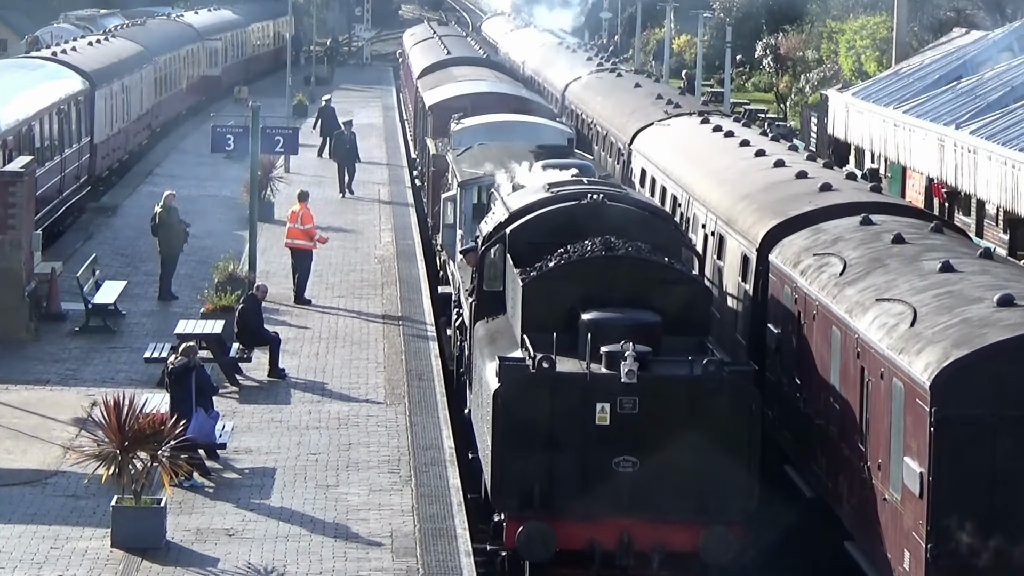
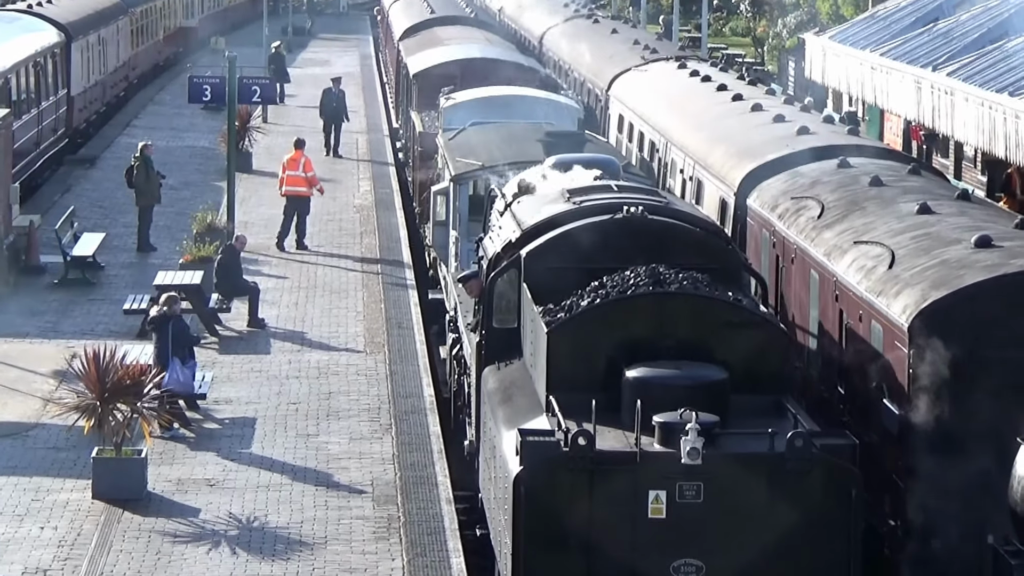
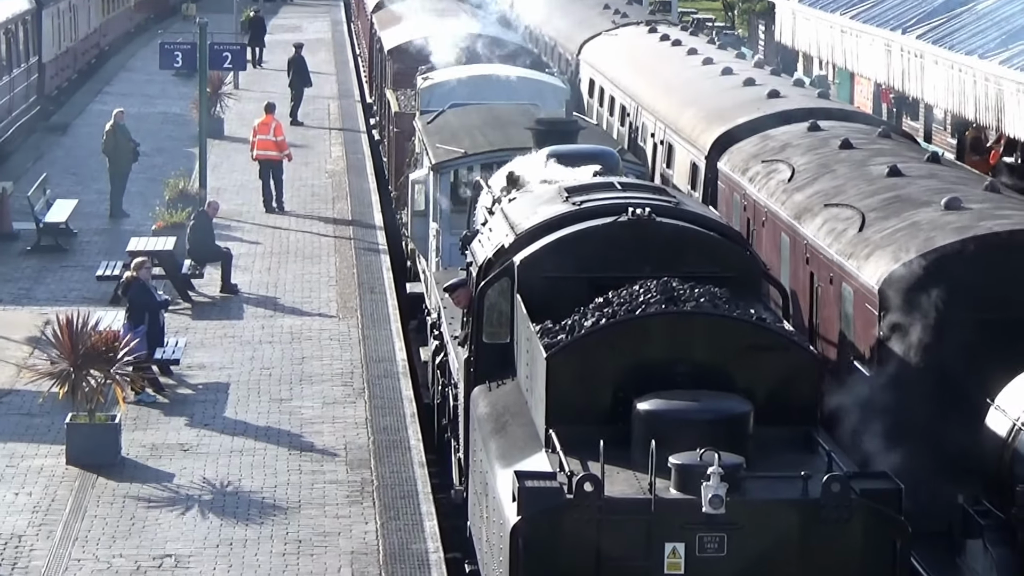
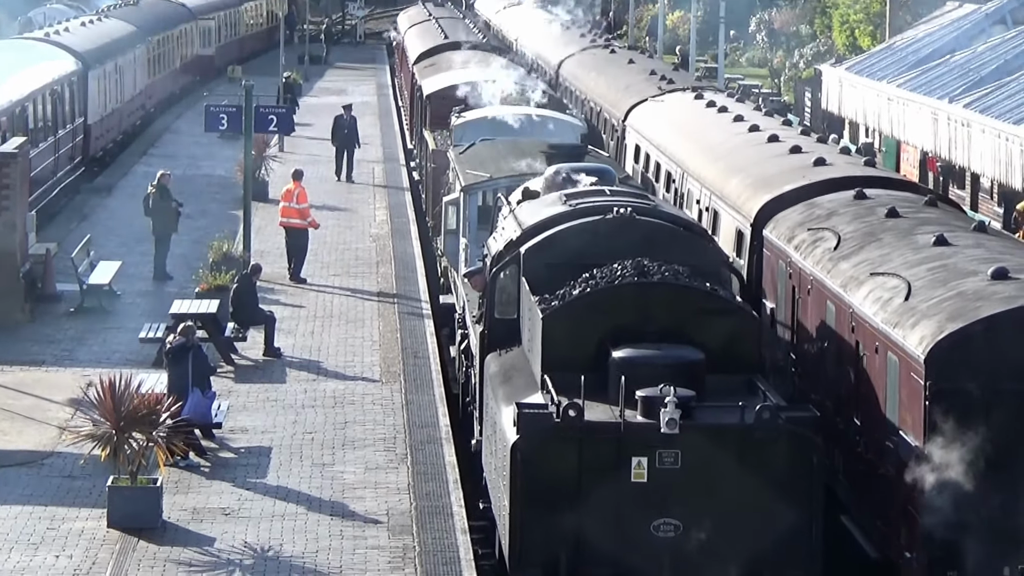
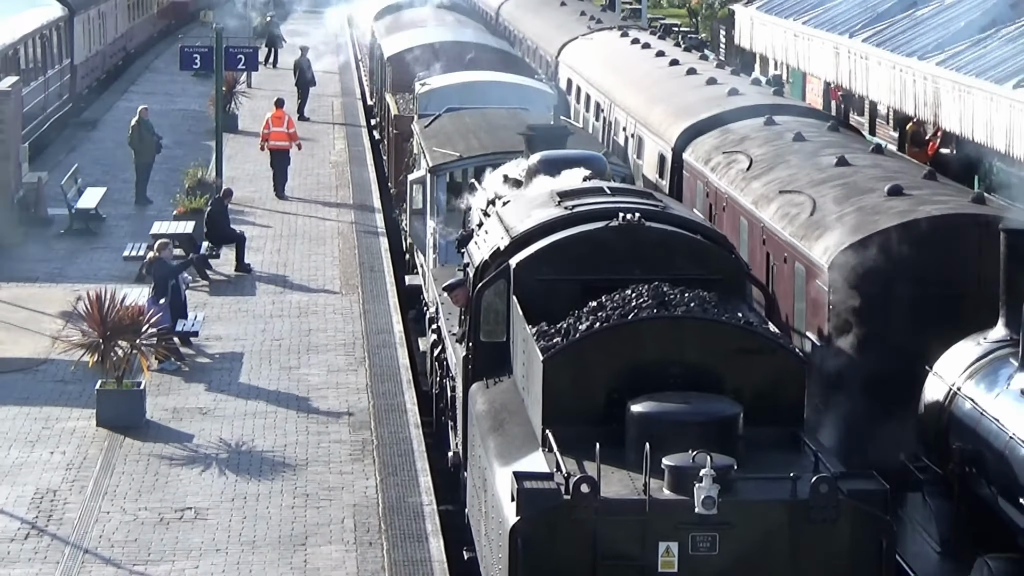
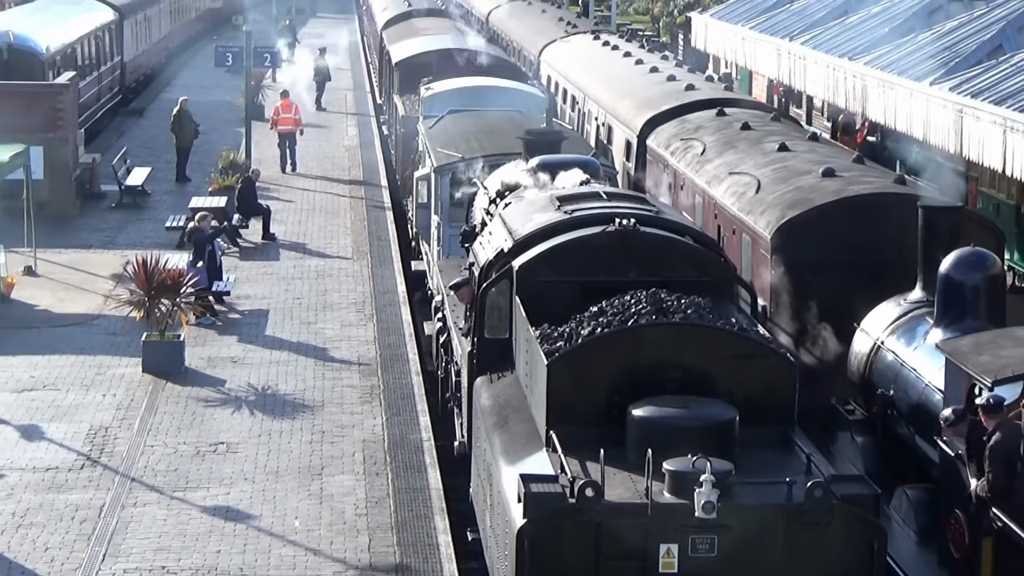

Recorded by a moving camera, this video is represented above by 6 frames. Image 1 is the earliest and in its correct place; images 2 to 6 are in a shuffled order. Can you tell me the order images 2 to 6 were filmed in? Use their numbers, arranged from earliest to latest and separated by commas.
4, 2, 3, 5, 6
